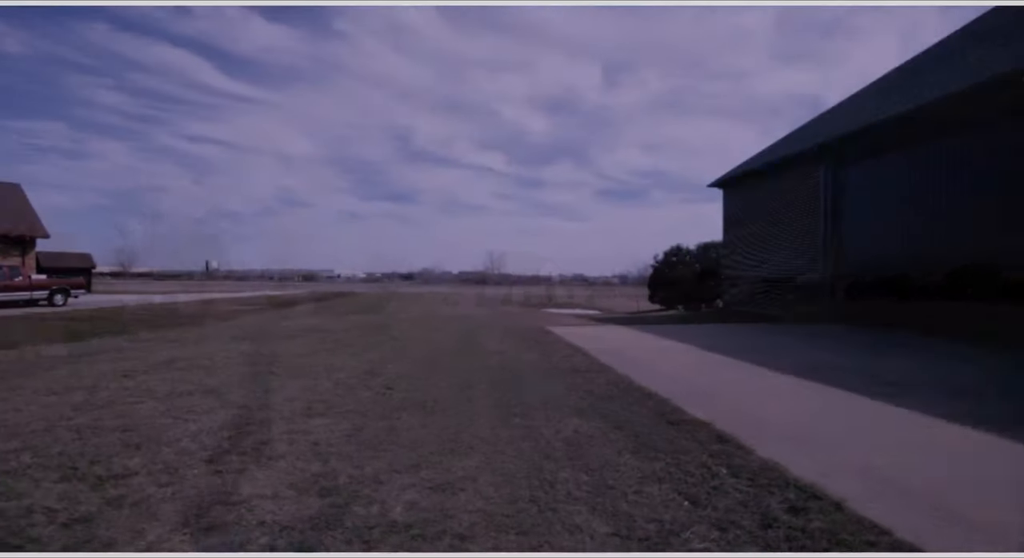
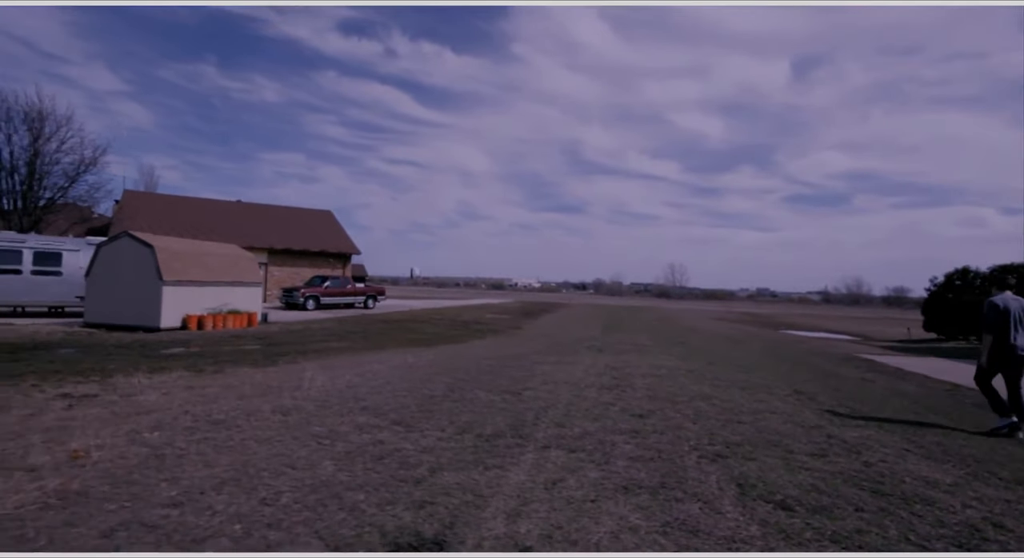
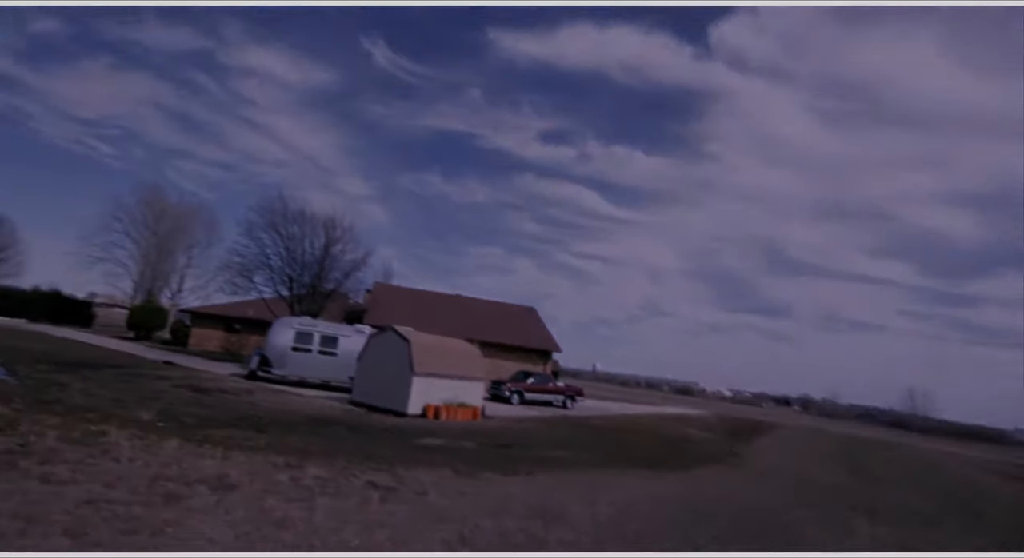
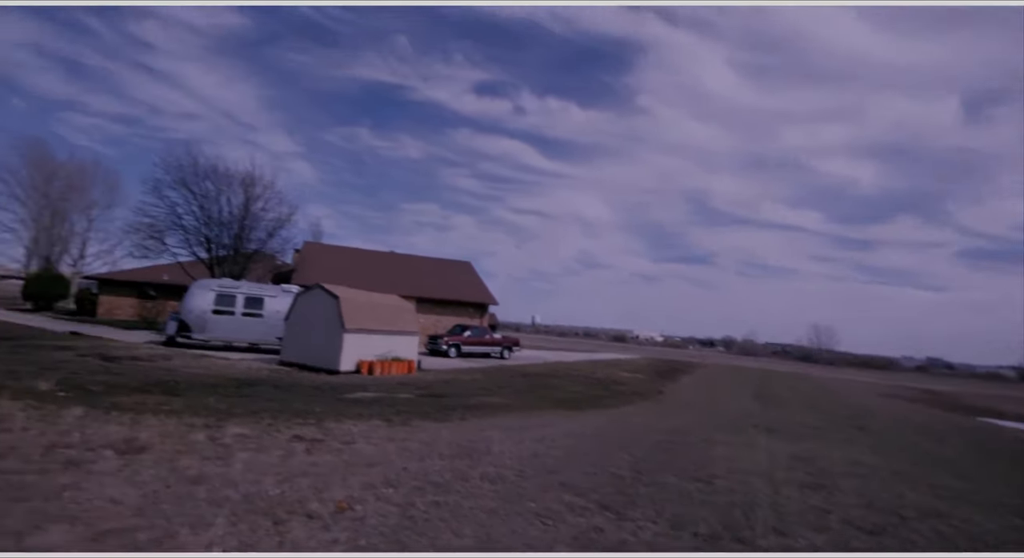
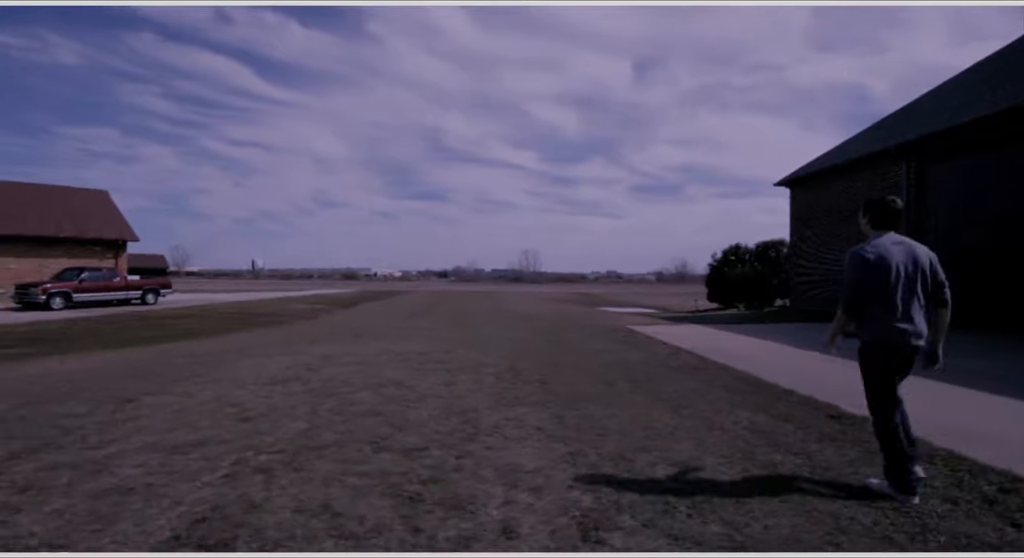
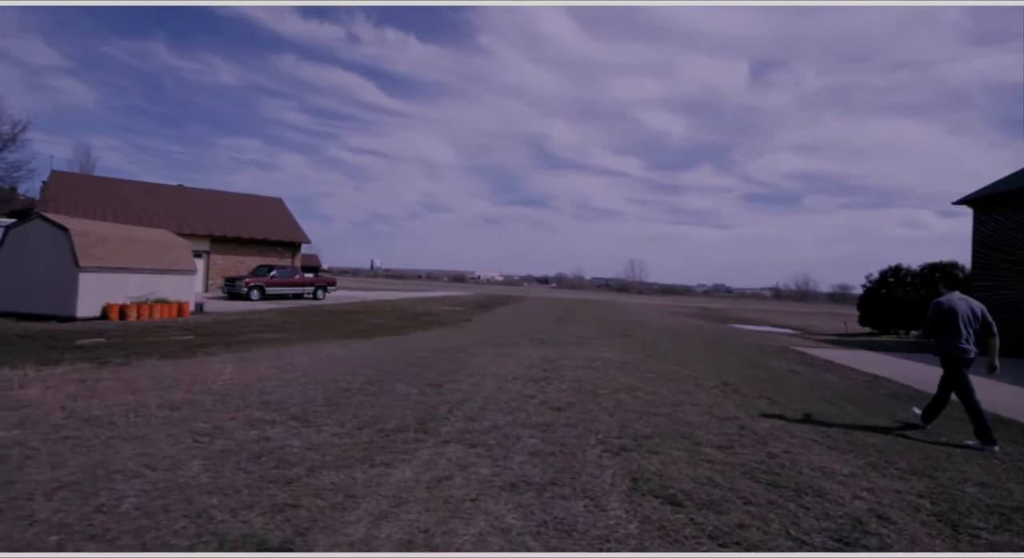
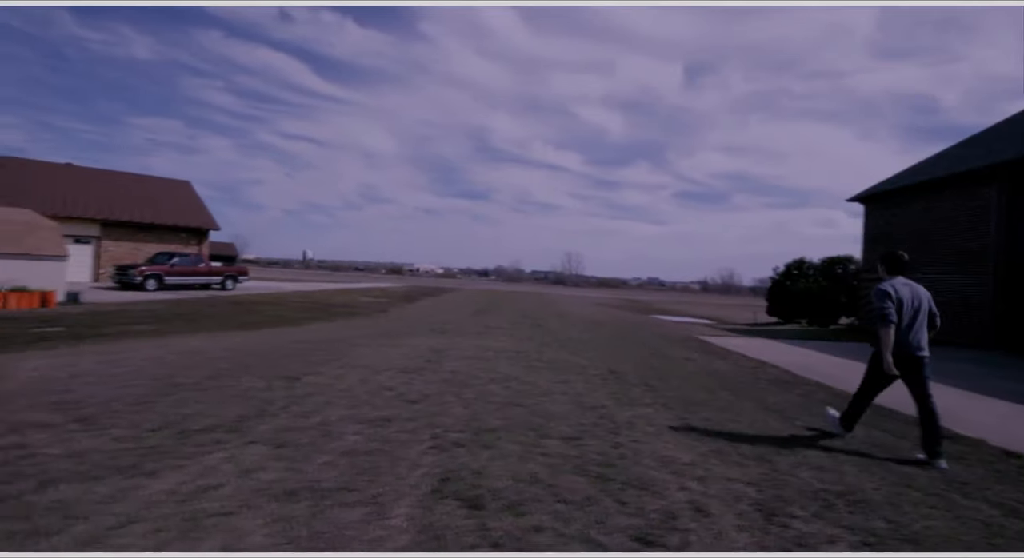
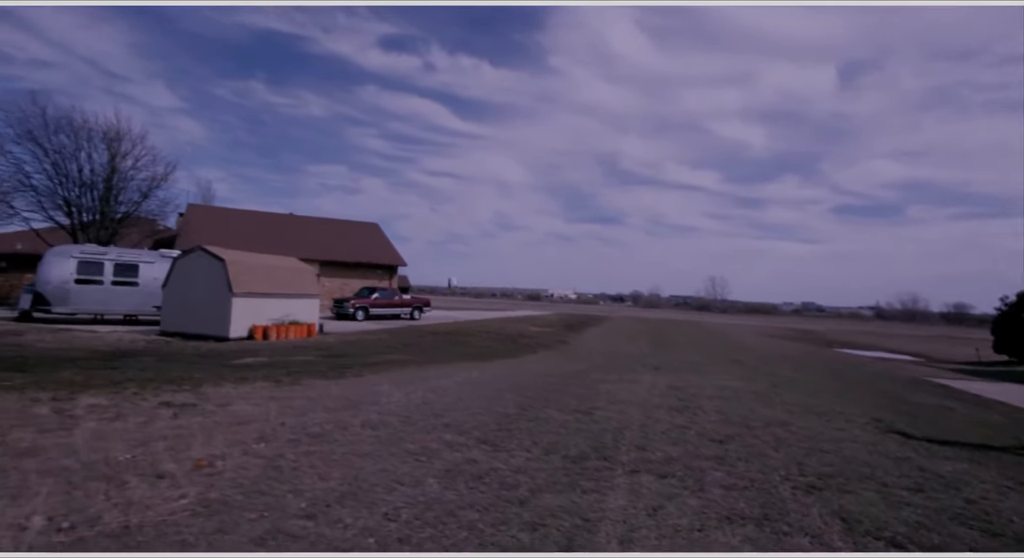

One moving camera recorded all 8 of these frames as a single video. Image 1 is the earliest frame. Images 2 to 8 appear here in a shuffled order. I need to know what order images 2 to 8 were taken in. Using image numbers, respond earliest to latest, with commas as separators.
5, 7, 6, 2, 8, 4, 3
